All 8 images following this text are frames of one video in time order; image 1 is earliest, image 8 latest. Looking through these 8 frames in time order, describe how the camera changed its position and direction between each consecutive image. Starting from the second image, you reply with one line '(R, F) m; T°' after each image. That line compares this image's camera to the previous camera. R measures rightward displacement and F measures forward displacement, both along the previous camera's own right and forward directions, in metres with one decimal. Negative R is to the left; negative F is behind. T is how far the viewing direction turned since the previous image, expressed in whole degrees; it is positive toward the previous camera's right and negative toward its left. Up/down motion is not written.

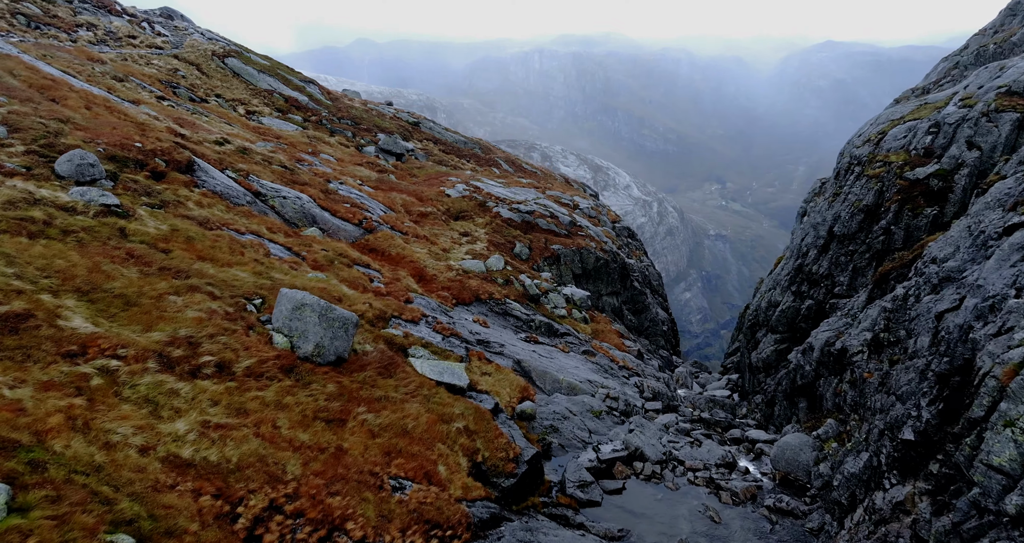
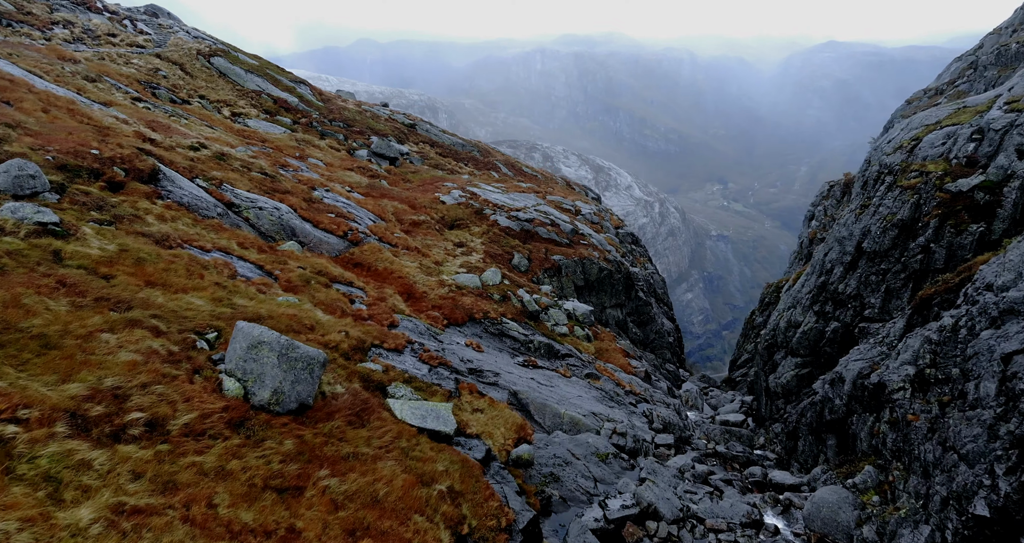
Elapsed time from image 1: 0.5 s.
(+0.3, +4.6) m; 0°
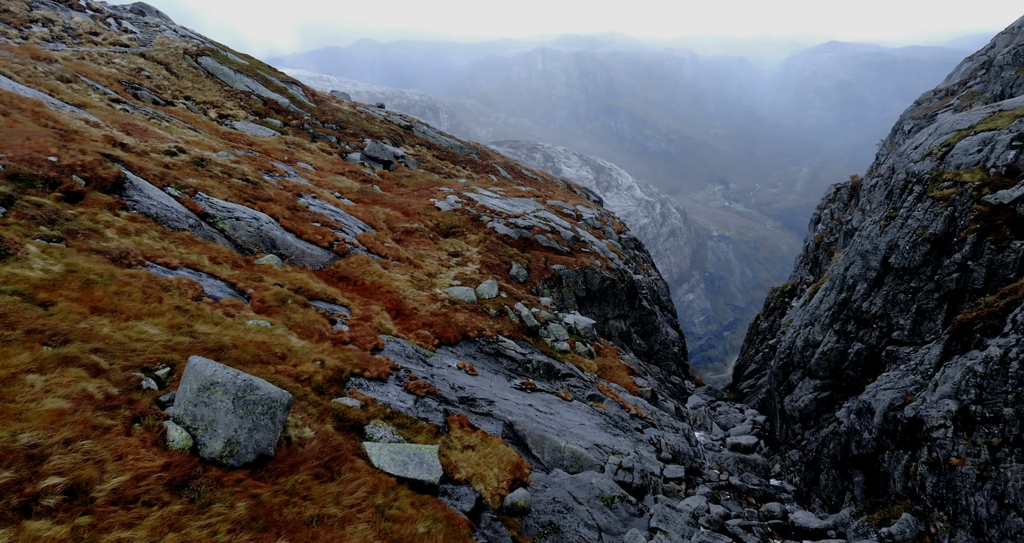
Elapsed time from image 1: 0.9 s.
(+0.3, +3.6) m; 0°
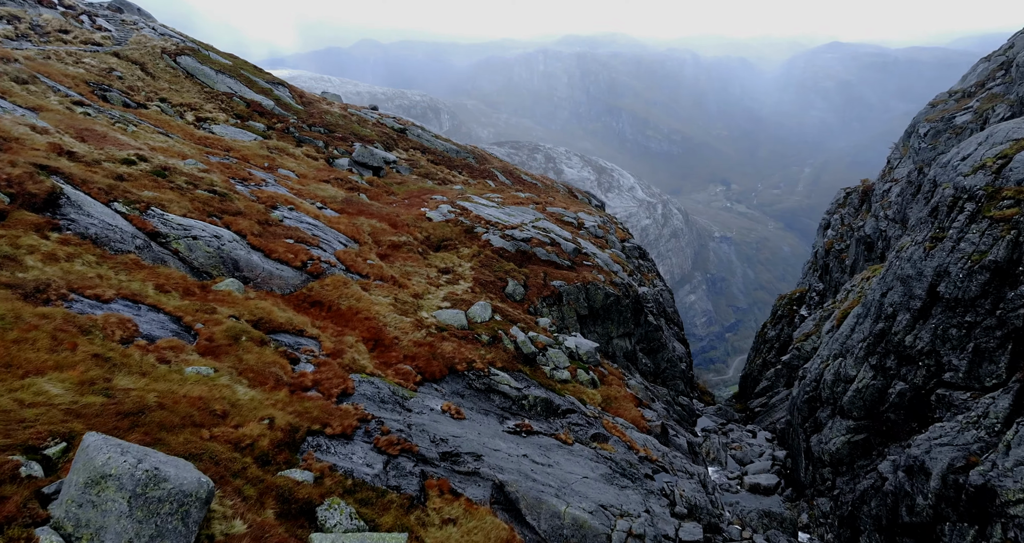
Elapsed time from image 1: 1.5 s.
(+0.5, +5.4) m; 0°
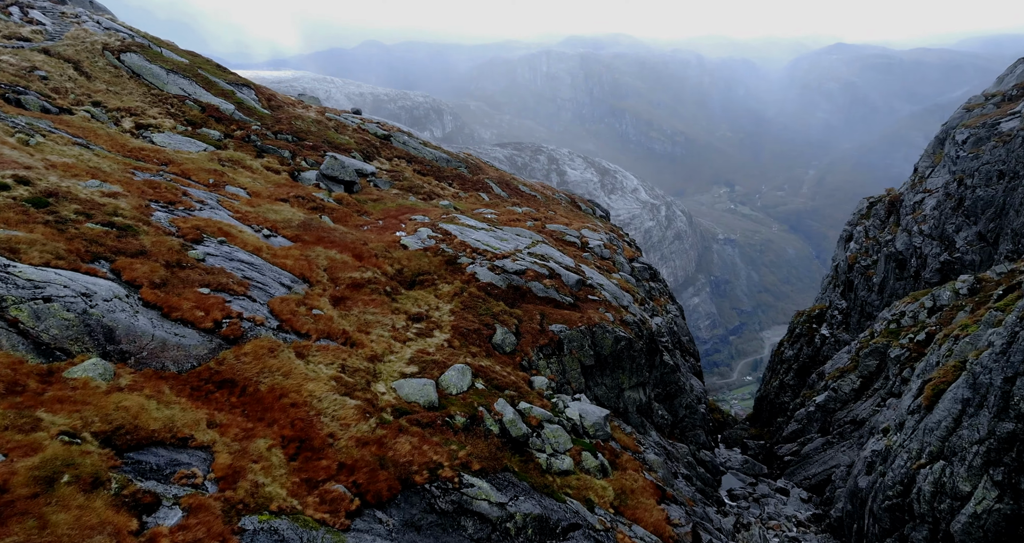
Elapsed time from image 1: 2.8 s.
(+1.0, +11.7) m; 0°
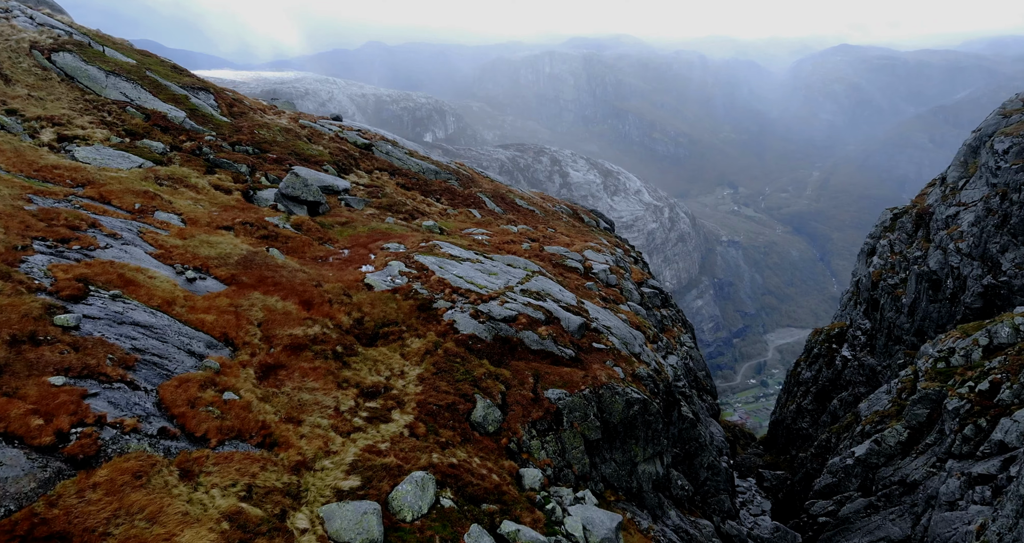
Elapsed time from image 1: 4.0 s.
(+1.0, +10.7) m; 0°
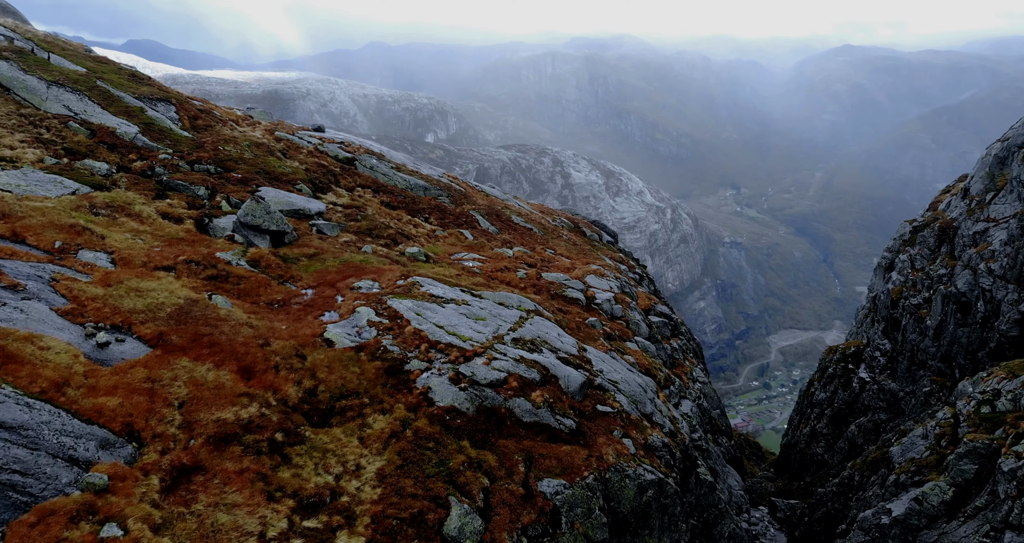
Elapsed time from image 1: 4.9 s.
(+0.8, +8.0) m; 0°
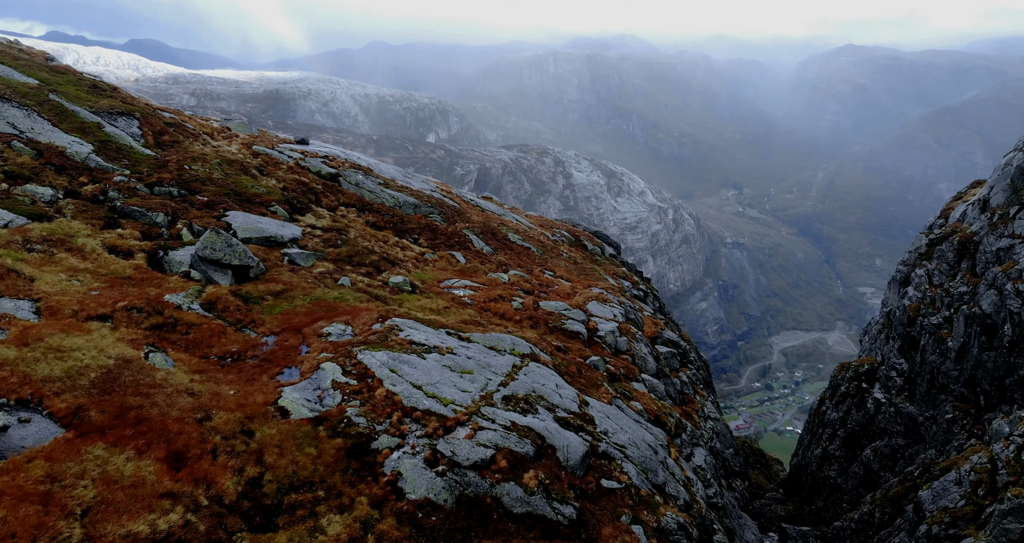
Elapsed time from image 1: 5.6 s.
(+0.7, +6.2) m; 0°
